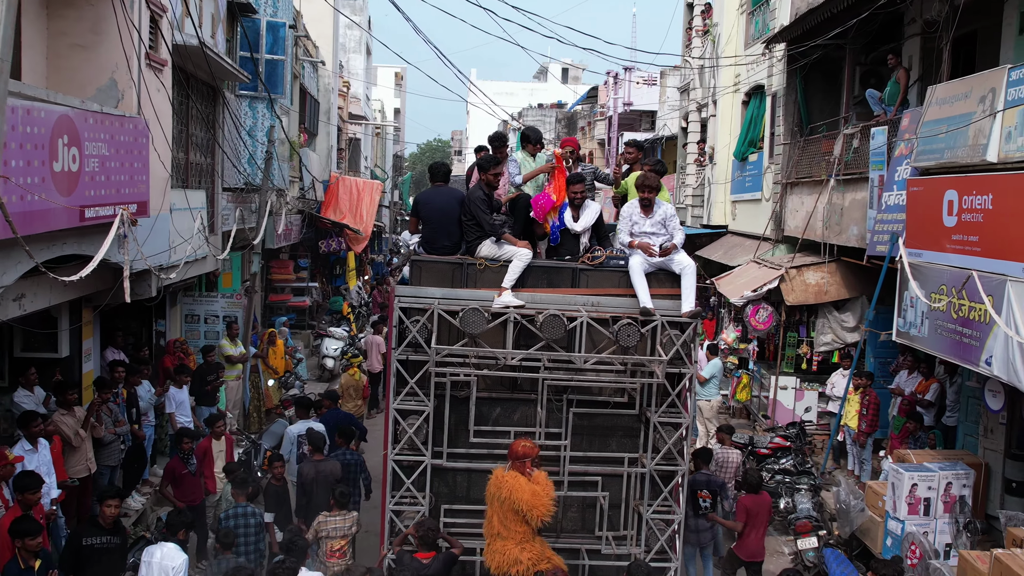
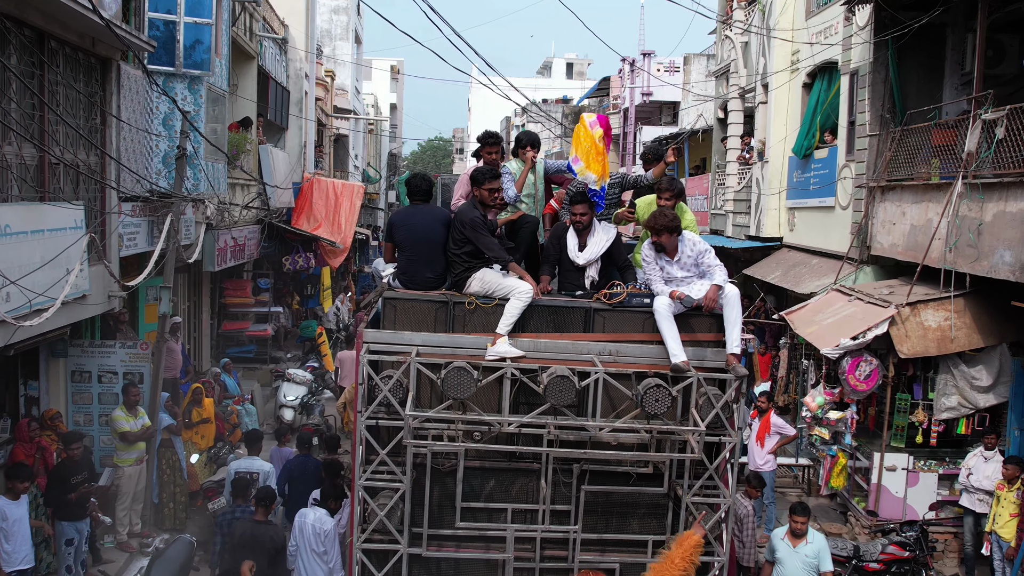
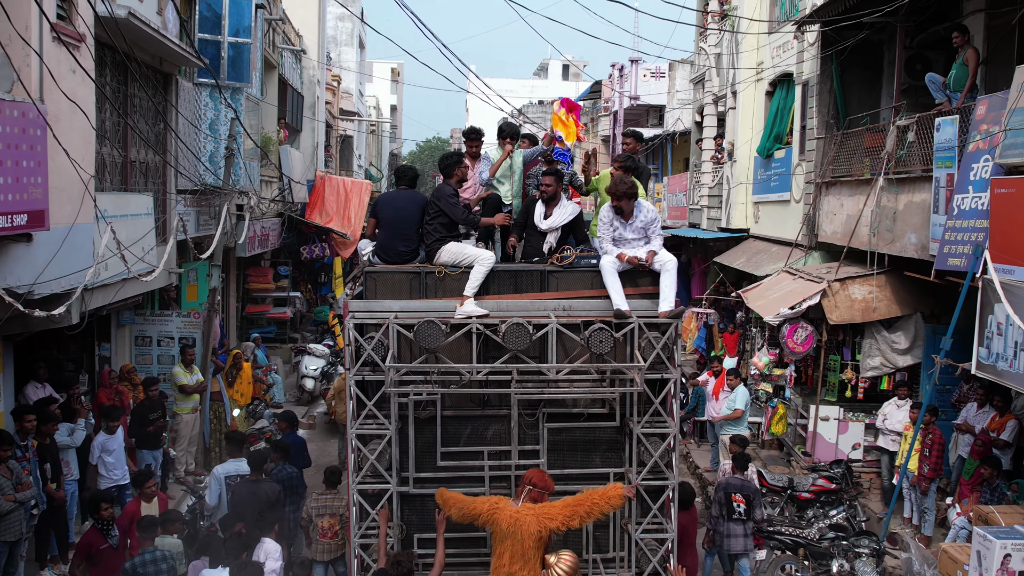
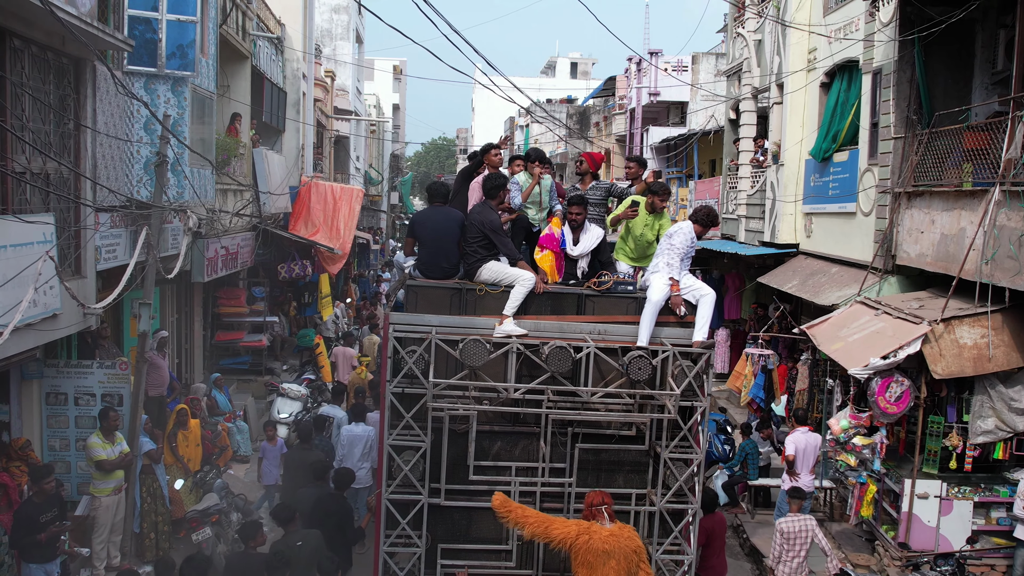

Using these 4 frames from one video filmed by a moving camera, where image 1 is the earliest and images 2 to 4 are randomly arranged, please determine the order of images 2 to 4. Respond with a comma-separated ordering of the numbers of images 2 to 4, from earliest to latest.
3, 2, 4
